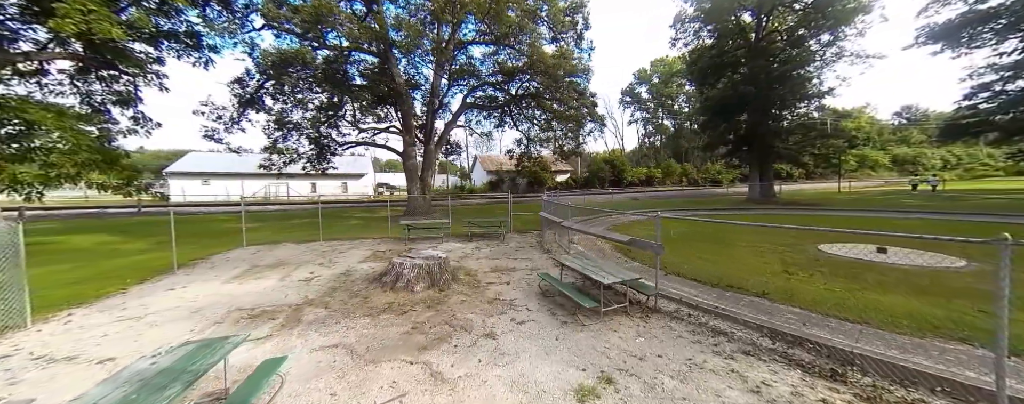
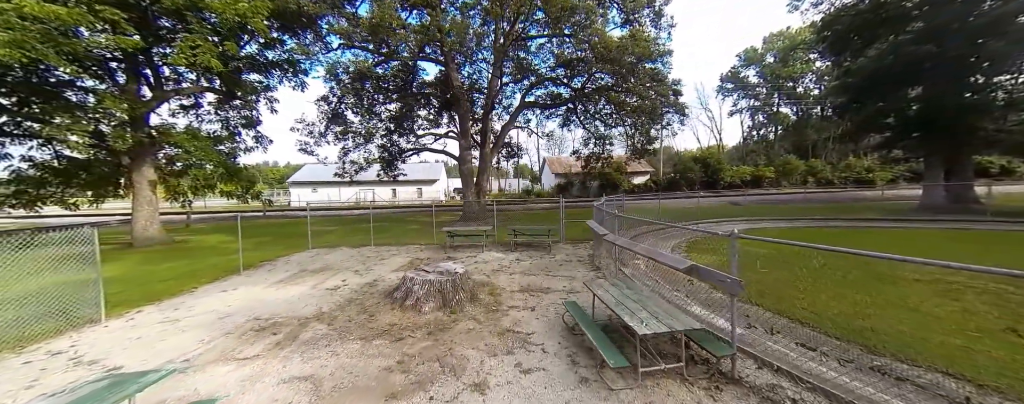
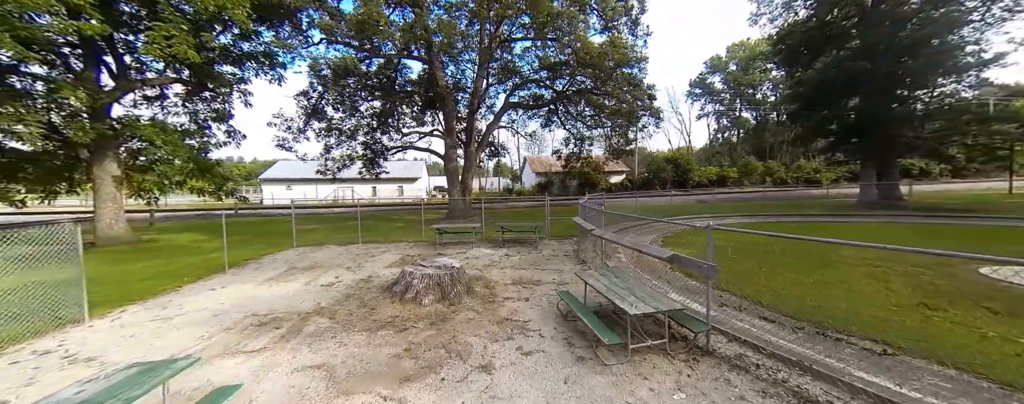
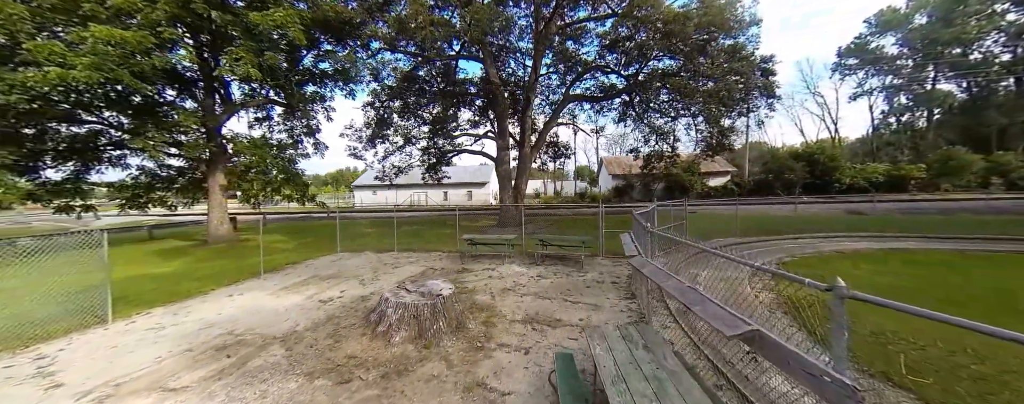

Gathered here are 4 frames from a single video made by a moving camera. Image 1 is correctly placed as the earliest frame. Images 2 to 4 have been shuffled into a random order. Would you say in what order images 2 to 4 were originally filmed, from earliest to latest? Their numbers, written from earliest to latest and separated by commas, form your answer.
3, 2, 4
